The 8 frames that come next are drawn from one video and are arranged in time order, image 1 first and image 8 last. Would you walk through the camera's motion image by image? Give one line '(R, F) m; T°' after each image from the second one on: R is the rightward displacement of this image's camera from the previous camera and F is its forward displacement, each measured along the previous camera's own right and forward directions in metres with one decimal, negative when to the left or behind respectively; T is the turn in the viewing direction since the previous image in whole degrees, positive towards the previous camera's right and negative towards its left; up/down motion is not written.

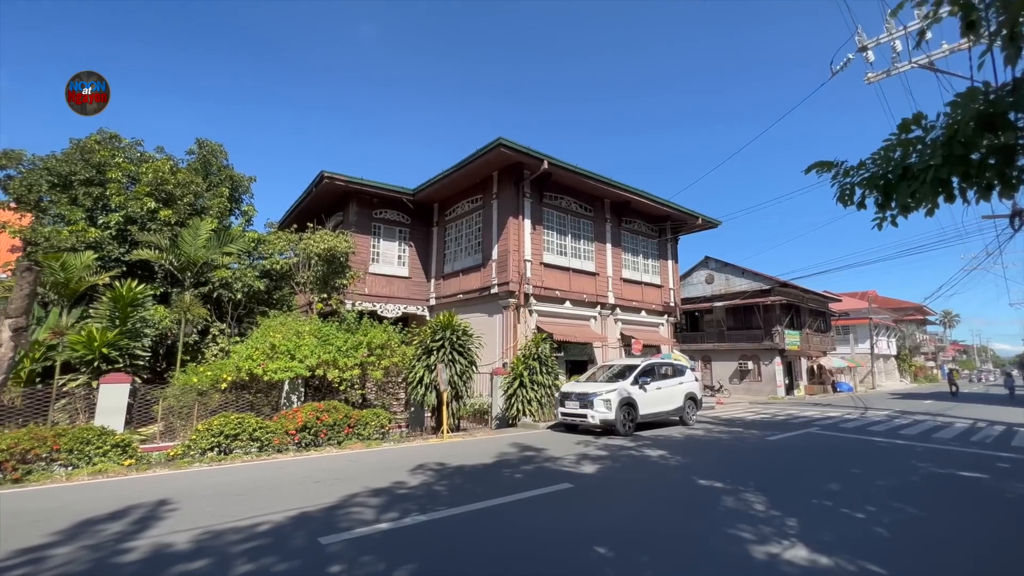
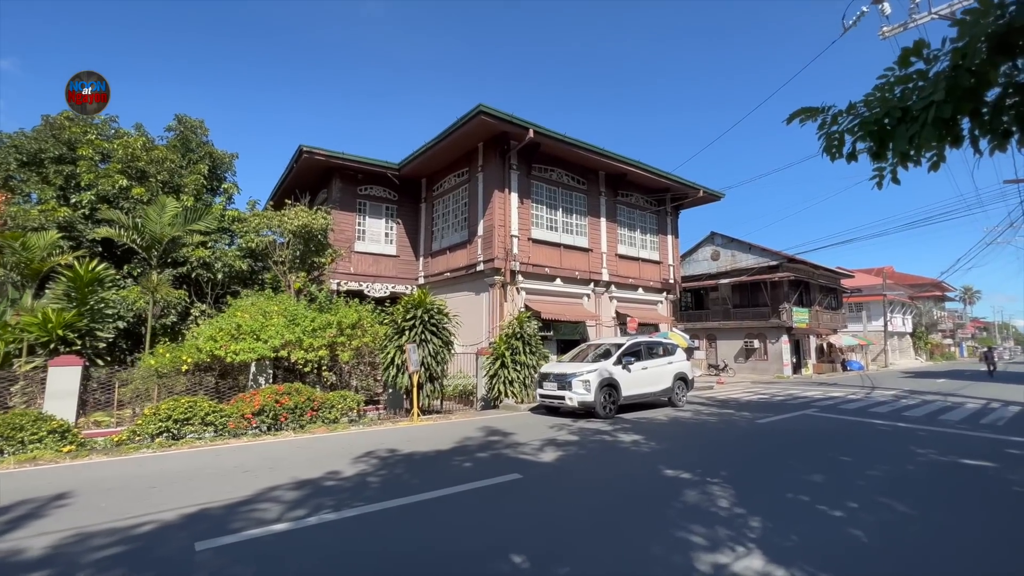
(+0.9, +0.7) m; -1°
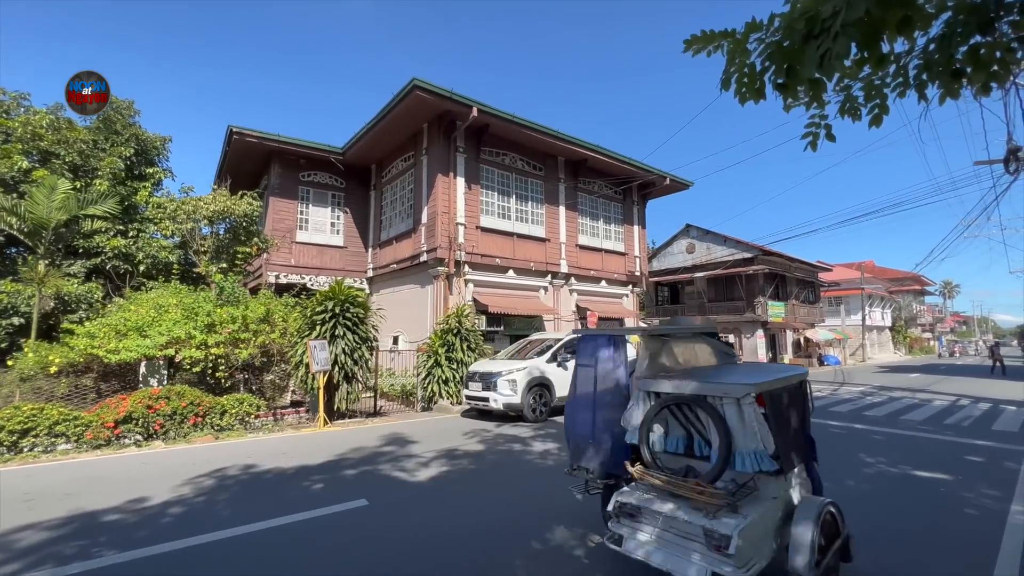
(+1.4, +1.1) m; +1°
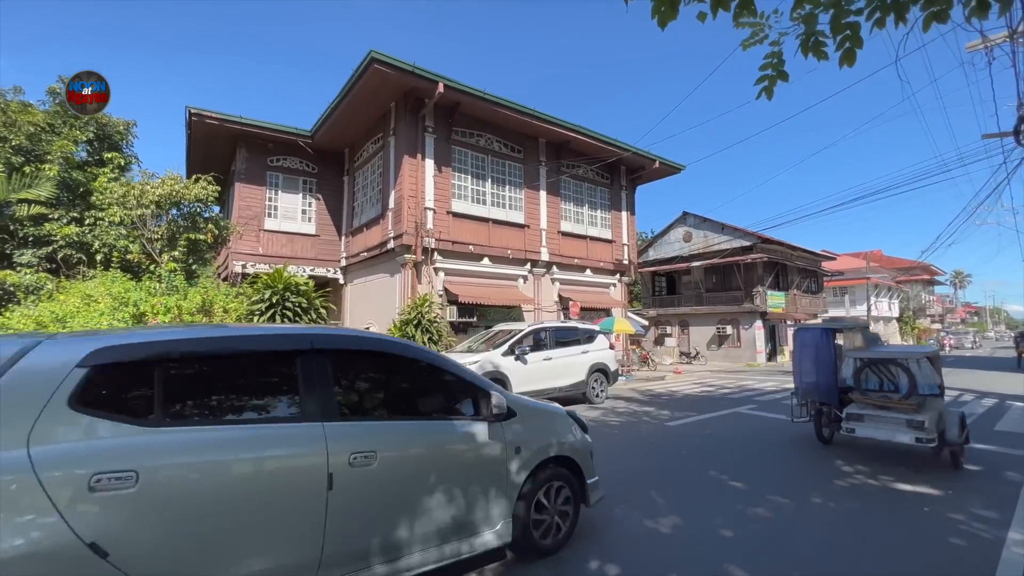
(+1.0, +0.8) m; -1°
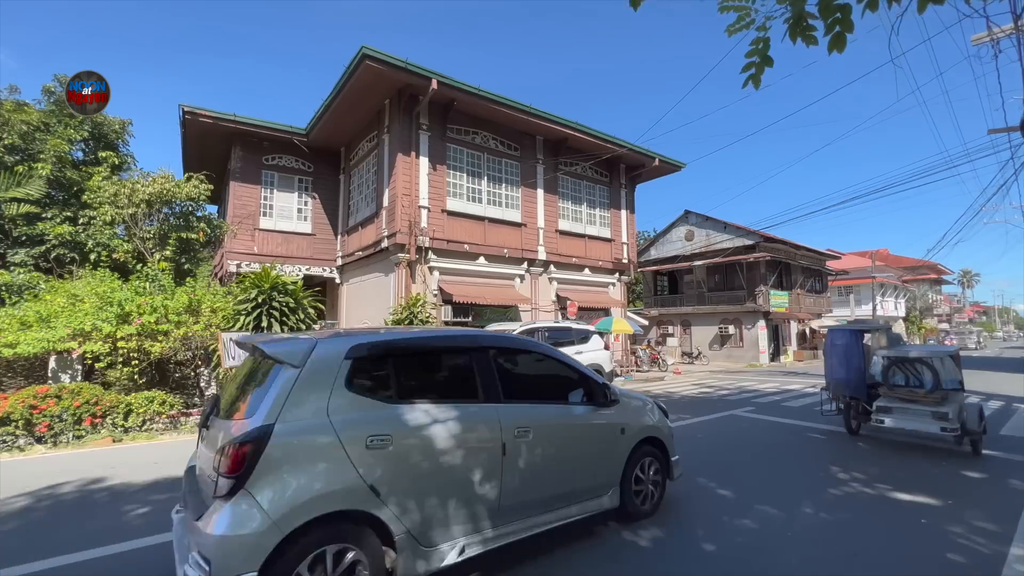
(+0.3, +0.2) m; -1°
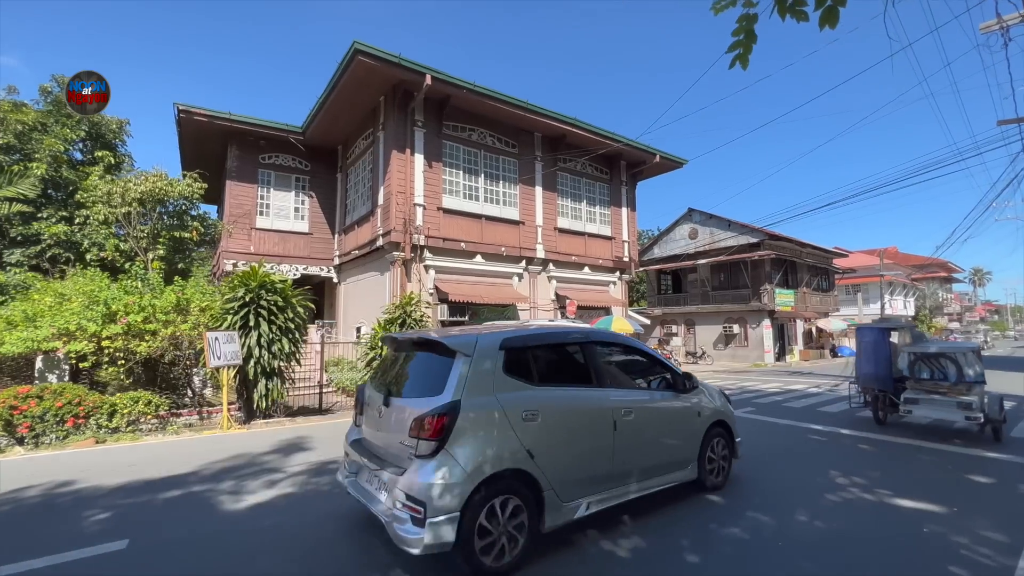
(+0.3, +0.2) m; -1°
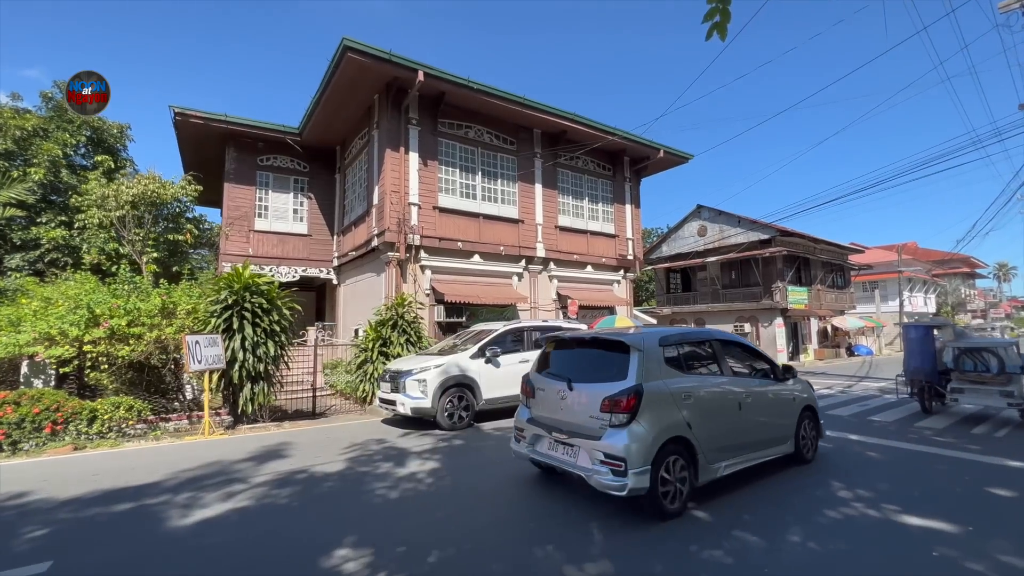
(+0.4, +0.3) m; -2°
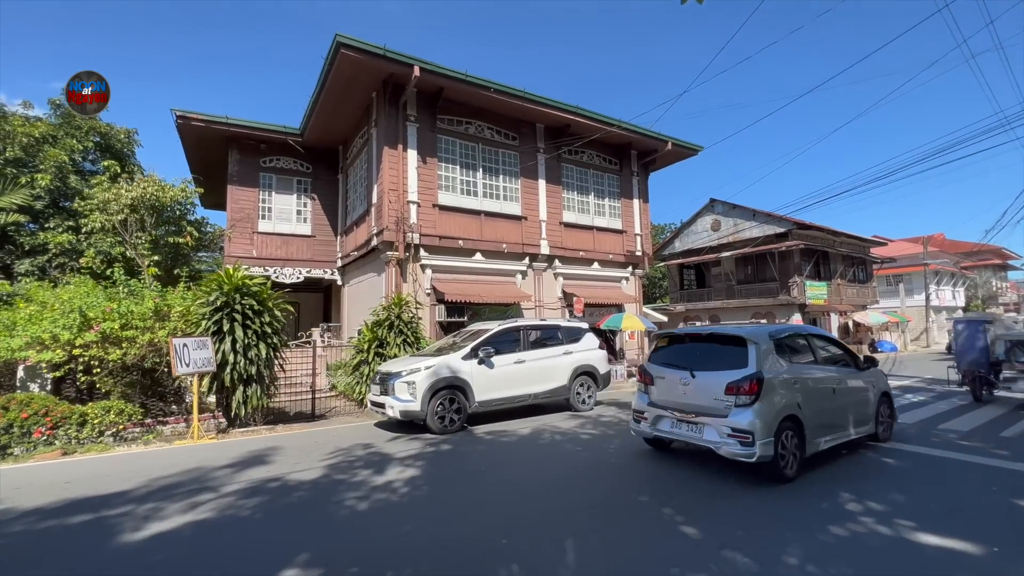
(+0.4, +0.3) m; -2°
